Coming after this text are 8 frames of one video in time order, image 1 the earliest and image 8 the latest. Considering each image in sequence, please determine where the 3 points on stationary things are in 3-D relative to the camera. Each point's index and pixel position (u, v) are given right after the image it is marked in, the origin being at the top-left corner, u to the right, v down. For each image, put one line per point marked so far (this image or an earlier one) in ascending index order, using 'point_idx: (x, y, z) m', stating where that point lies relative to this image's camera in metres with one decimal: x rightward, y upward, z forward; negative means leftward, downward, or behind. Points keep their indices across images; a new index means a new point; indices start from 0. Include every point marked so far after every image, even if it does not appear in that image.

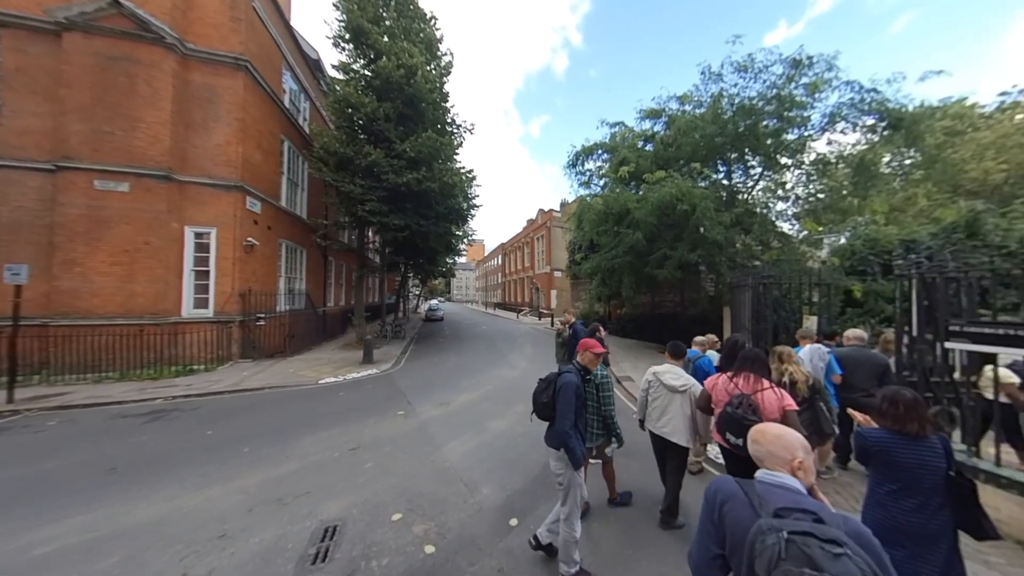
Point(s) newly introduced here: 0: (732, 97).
0: (+10.9, +9.4, +14.3) m
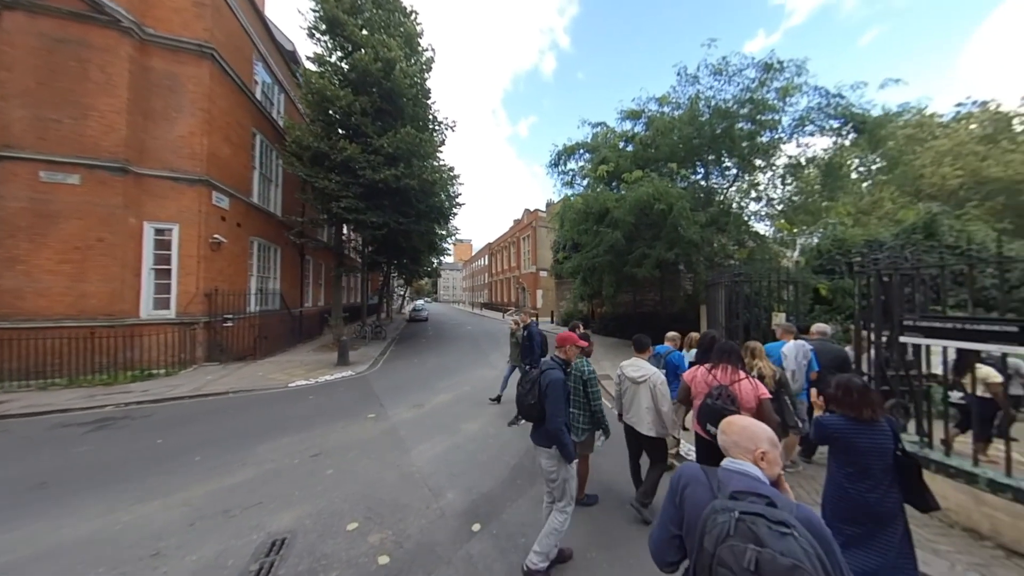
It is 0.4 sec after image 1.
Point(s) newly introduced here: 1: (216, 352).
0: (+10.0, +9.5, +14.6) m
1: (-14.0, -3.0, +13.6) m
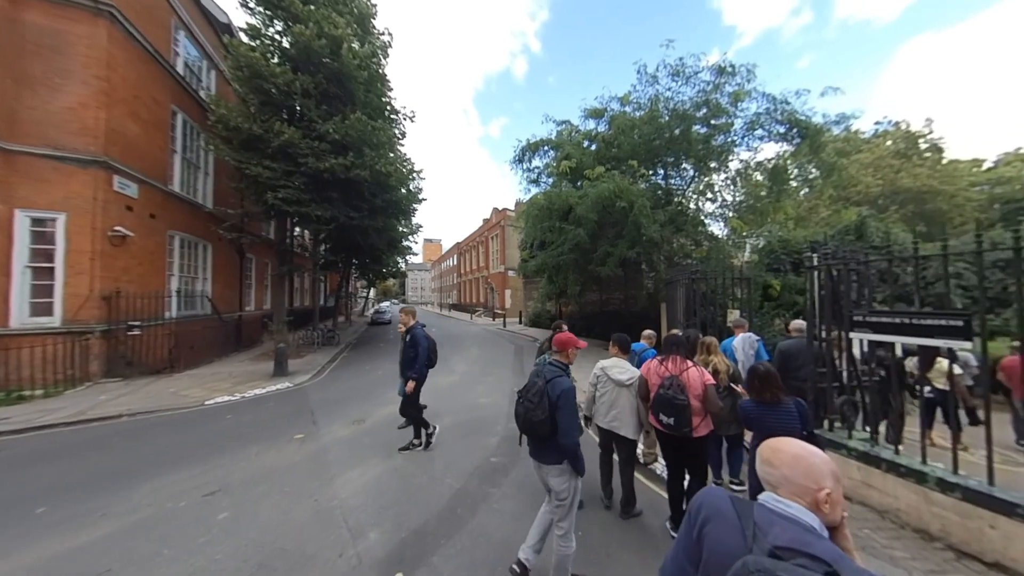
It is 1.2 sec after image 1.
0: (+8.0, +9.6, +14.8) m
1: (-15.7, -3.1, +11.5) m
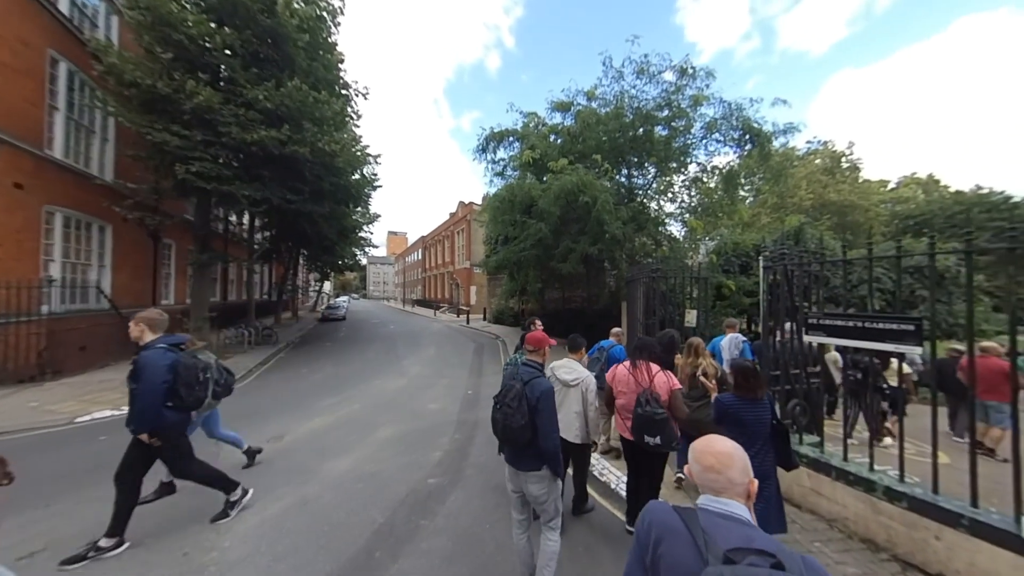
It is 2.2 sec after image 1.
0: (+6.1, +9.6, +14.7) m
1: (-17.2, -2.7, +9.0) m
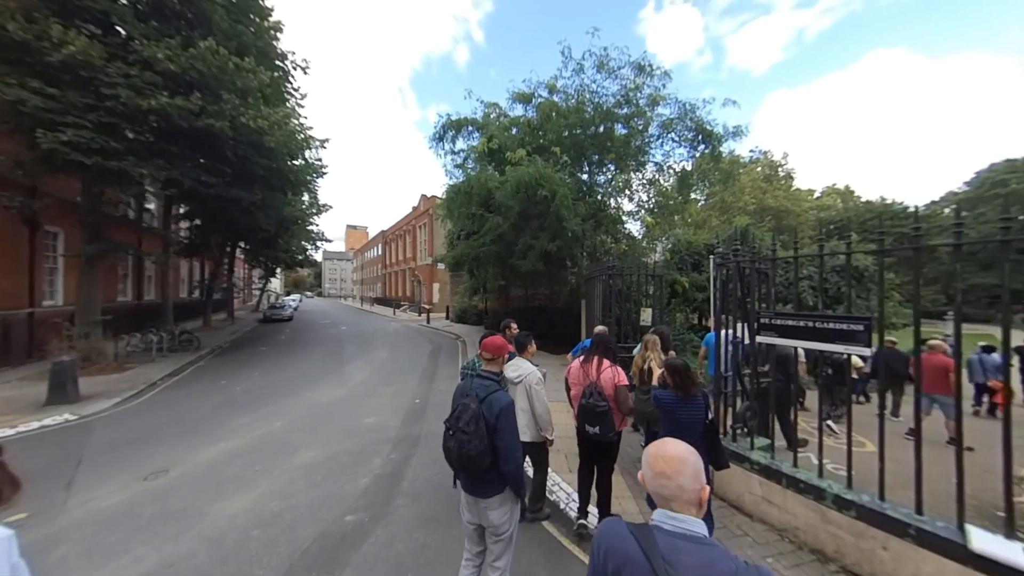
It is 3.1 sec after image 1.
0: (+4.1, +9.8, +14.5) m
1: (-18.5, -2.6, +6.4) m
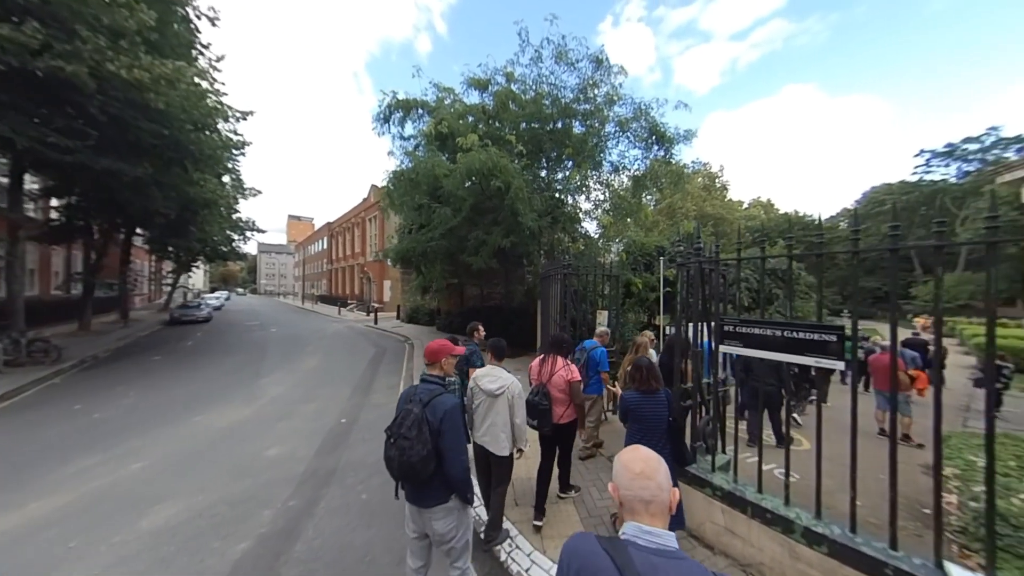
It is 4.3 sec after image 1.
0: (+1.9, +9.8, +14.0) m
1: (-19.5, -2.5, +2.9) m
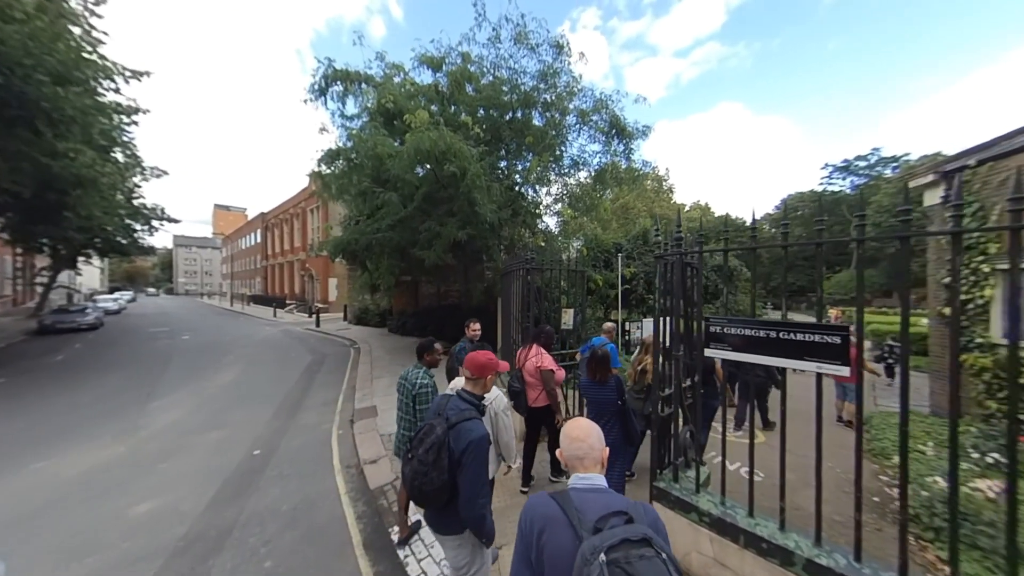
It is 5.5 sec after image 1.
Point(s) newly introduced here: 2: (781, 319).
0: (-0.1, +9.9, +13.2) m
1: (-19.7, -2.6, -0.6) m
2: (+2.7, -0.3, +2.9) m
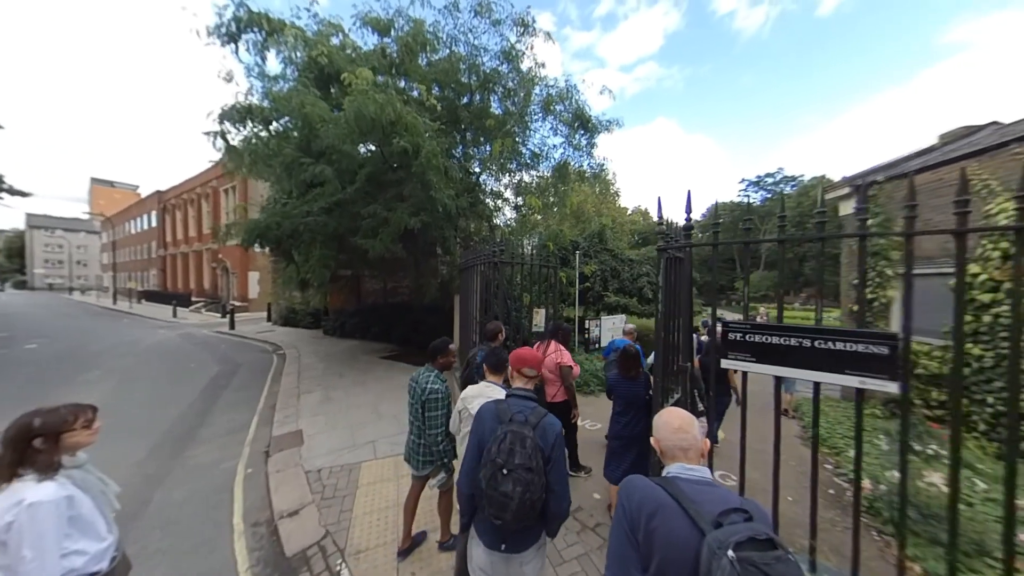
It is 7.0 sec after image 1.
0: (-1.8, +10.1, +12.0) m
1: (-19.0, -2.5, -4.6) m
2: (+2.6, -0.3, +2.5) m
